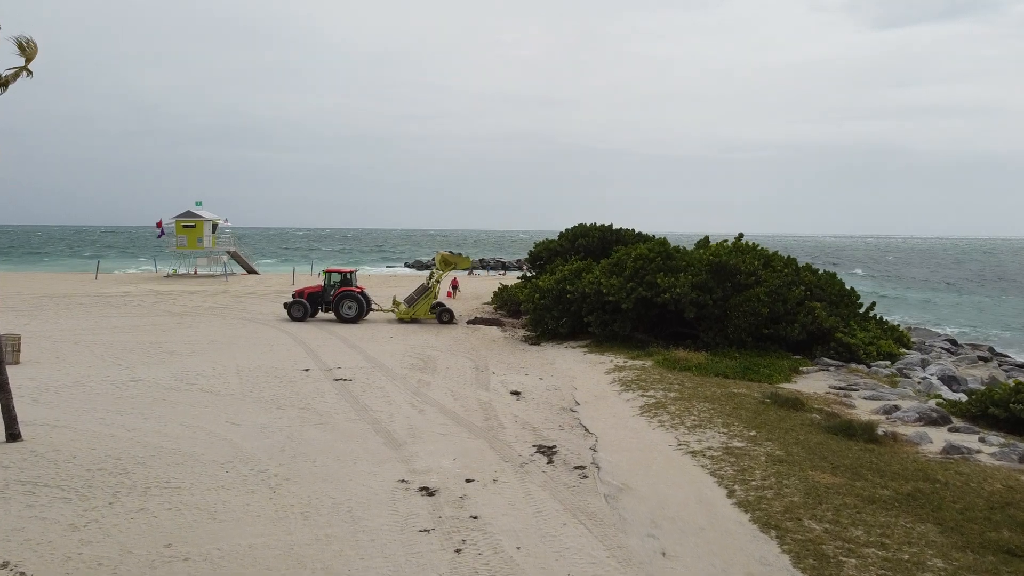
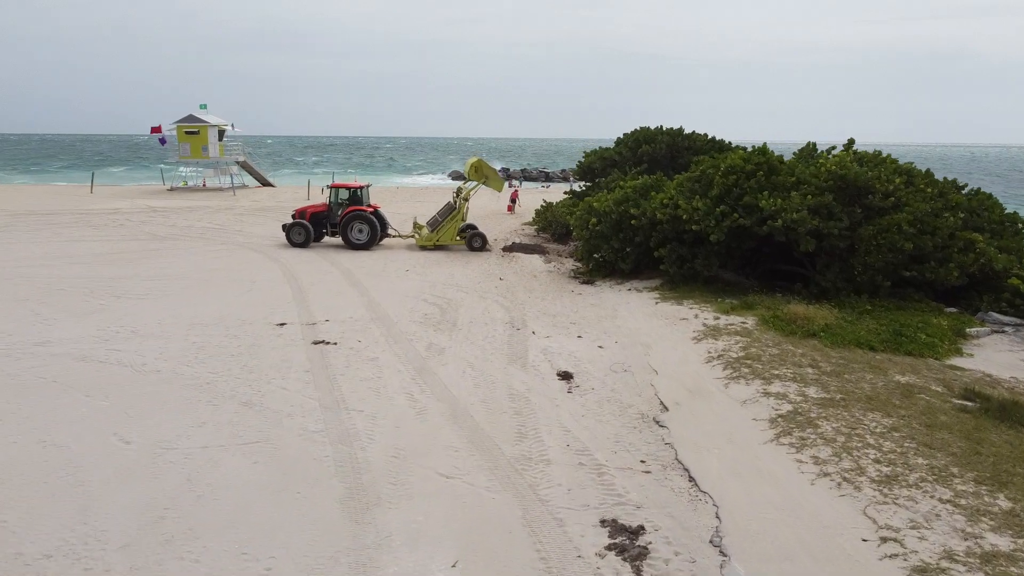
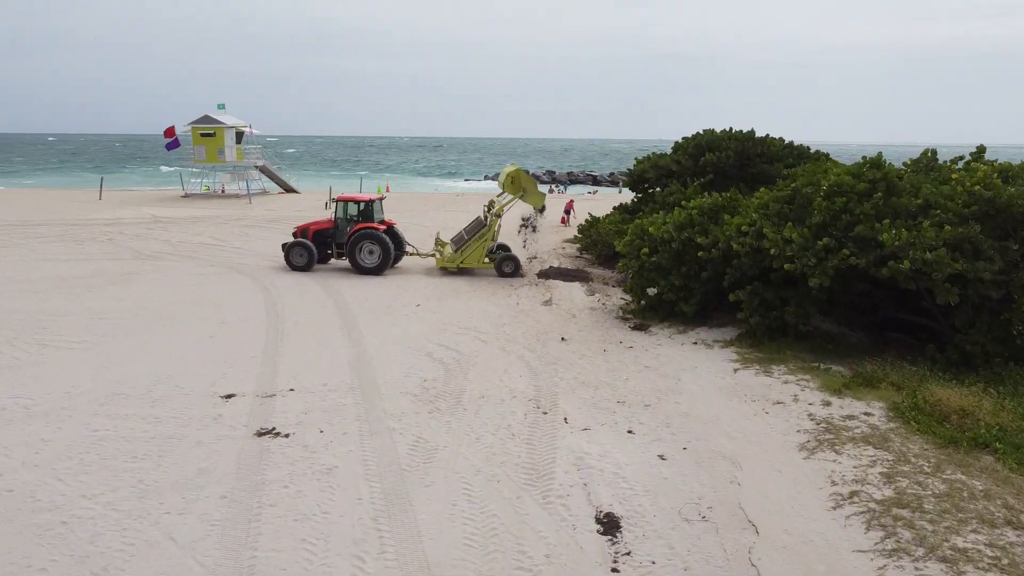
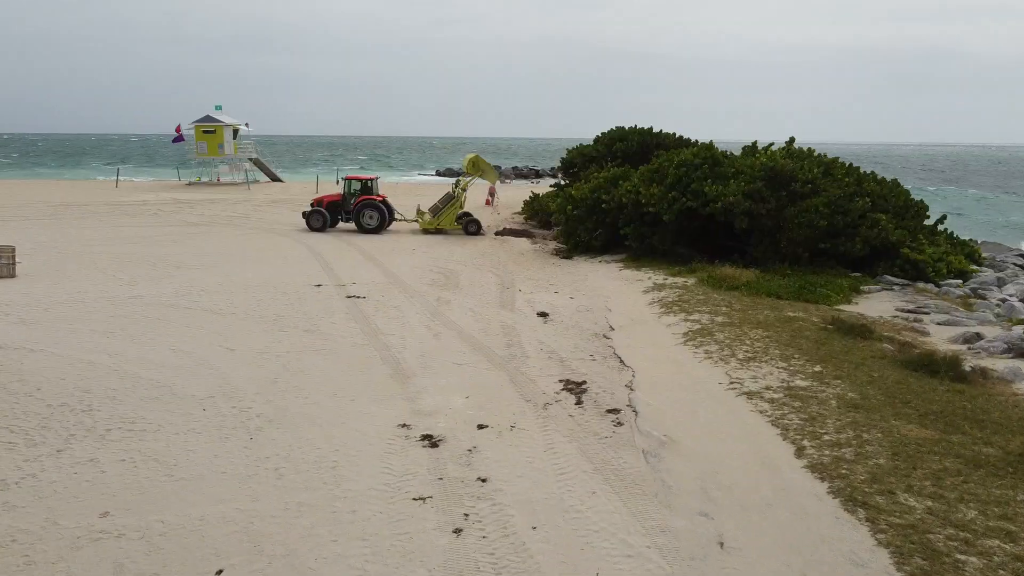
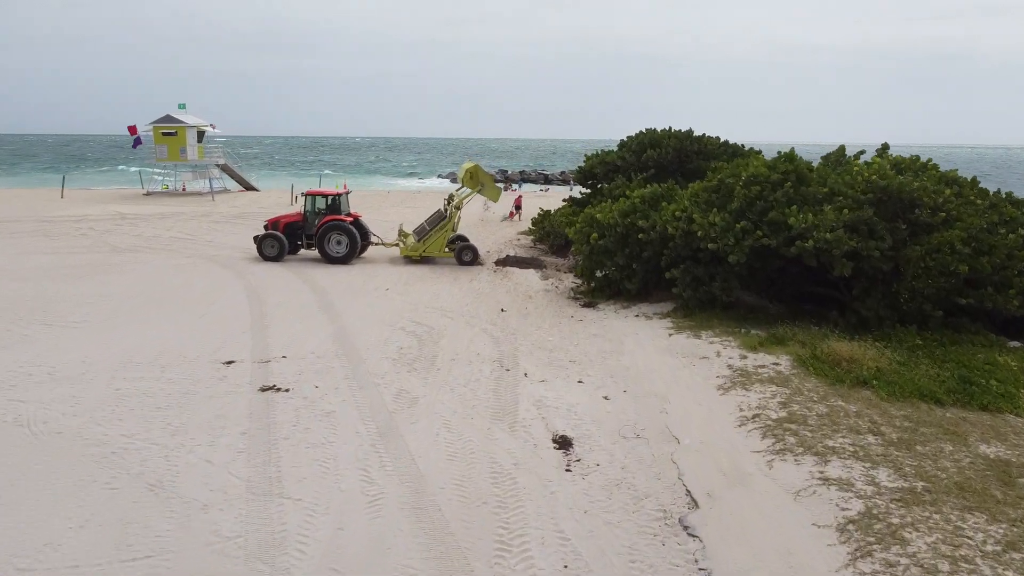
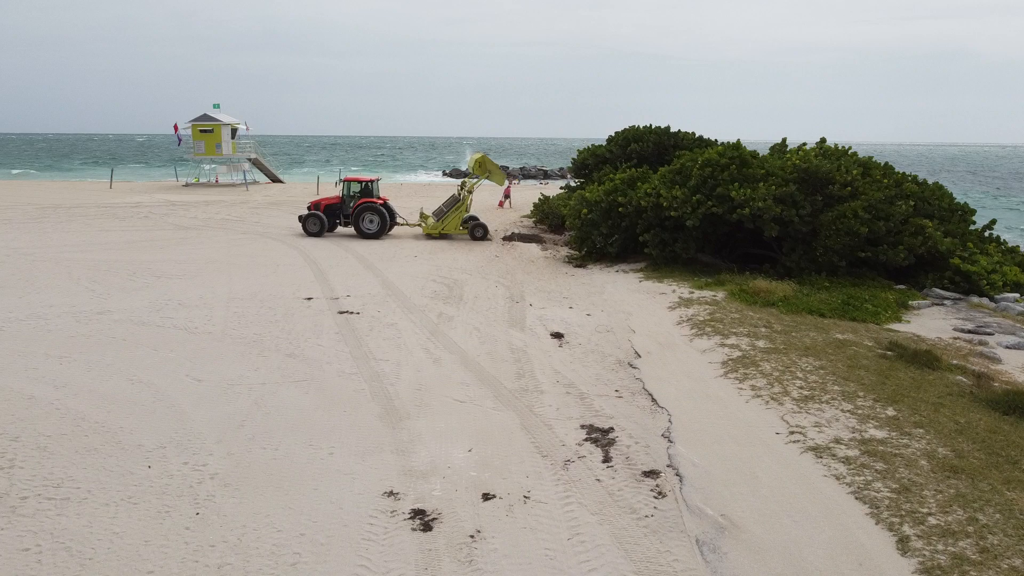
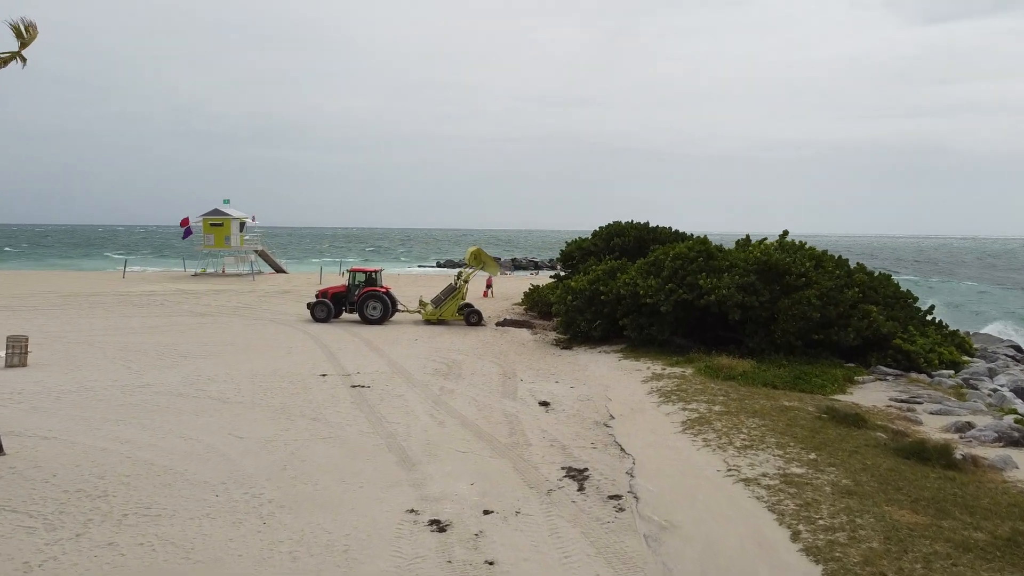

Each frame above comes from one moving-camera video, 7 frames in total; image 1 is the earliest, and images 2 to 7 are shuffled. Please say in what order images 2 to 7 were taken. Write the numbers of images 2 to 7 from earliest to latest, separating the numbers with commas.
7, 4, 6, 2, 5, 3
